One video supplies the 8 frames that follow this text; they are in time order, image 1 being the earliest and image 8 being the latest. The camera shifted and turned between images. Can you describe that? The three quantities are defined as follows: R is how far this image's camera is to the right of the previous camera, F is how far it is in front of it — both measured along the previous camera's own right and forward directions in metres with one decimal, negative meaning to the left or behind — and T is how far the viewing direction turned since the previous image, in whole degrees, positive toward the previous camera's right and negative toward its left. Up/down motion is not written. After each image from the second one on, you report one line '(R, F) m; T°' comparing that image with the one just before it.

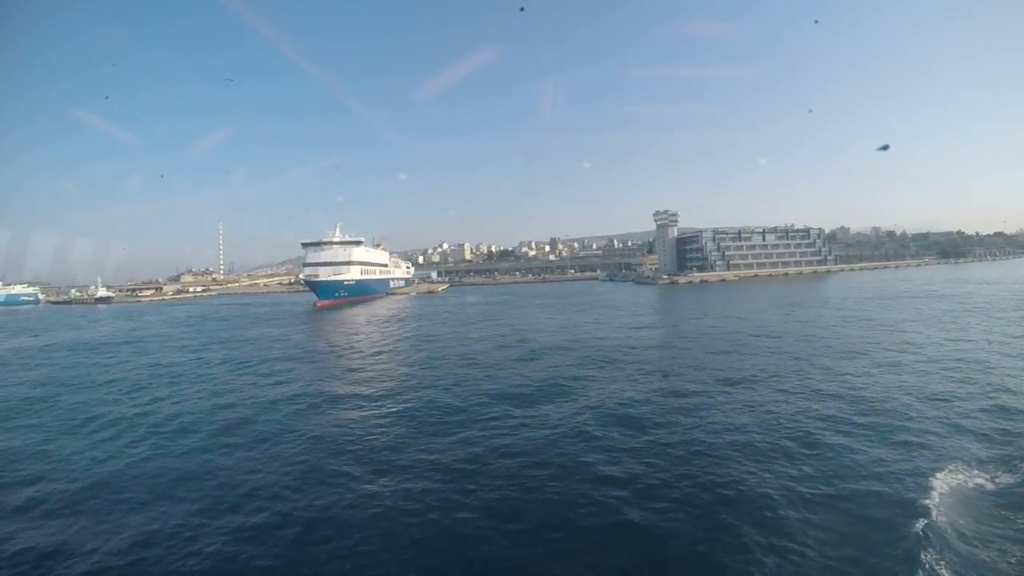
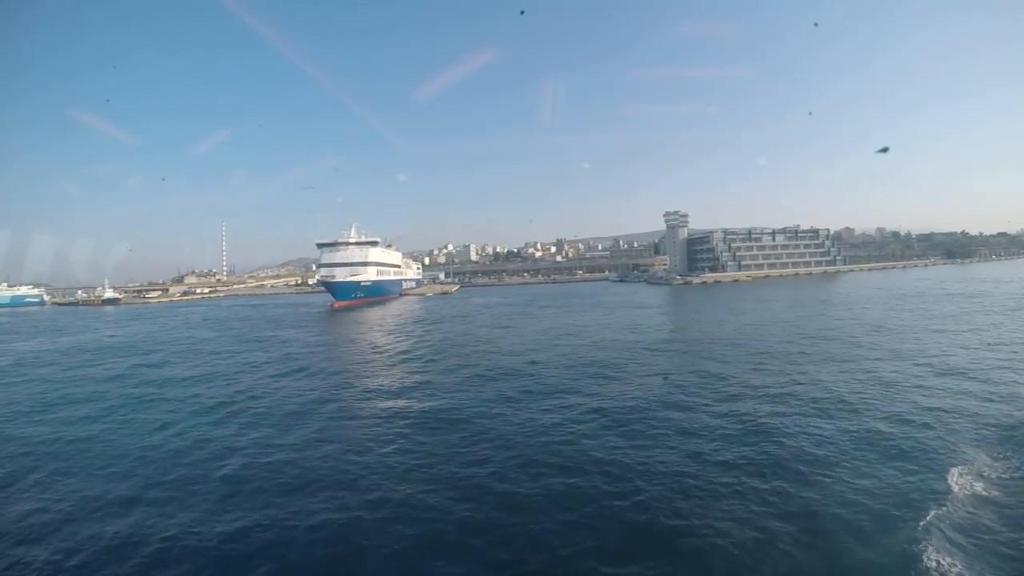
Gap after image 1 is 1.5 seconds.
(-0.9, +0.2) m; 0°
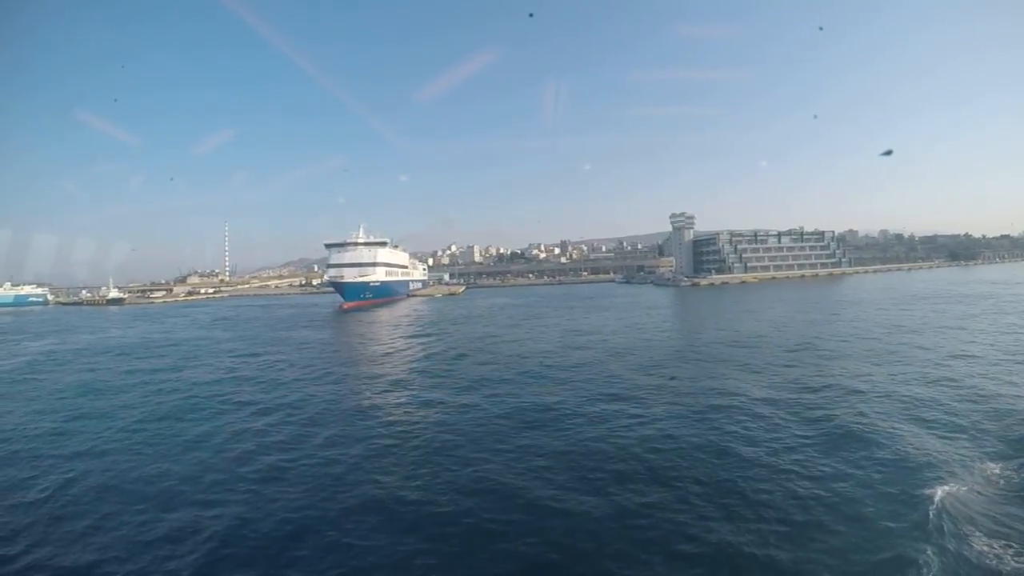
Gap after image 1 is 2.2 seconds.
(-0.5, +0.1) m; 0°
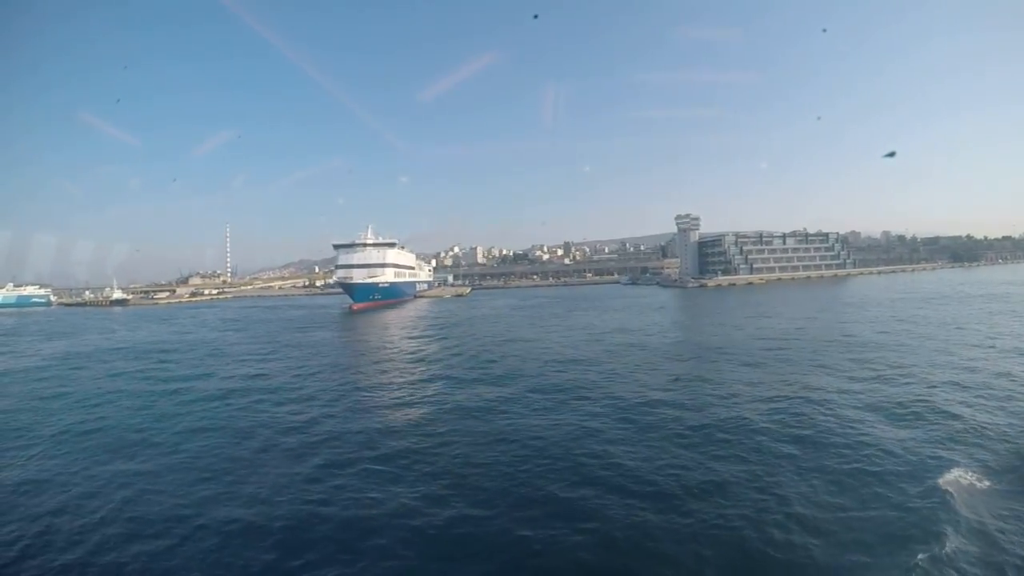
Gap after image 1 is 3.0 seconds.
(-0.5, +0.1) m; 0°
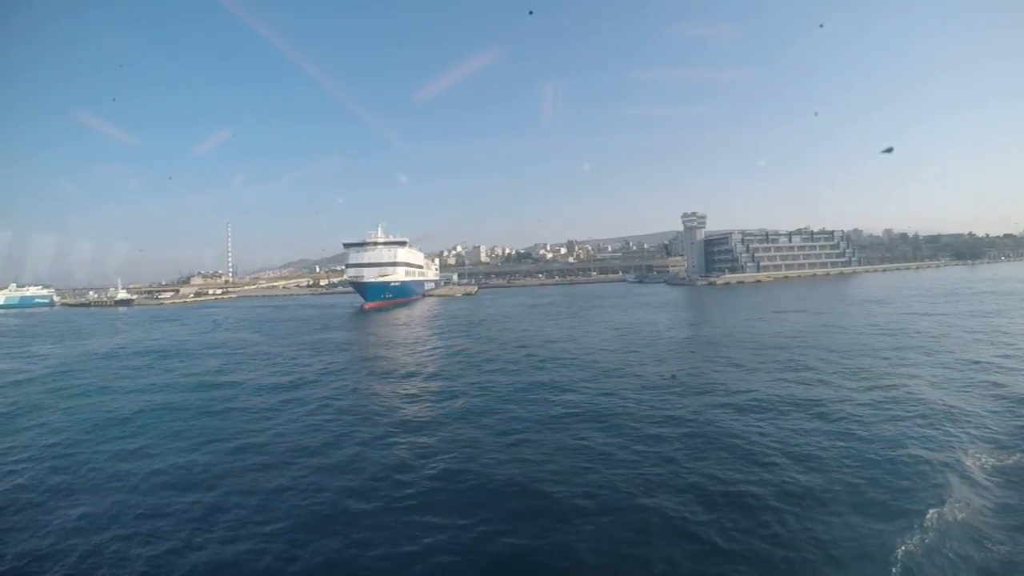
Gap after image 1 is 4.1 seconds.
(-0.6, +0.1) m; 0°
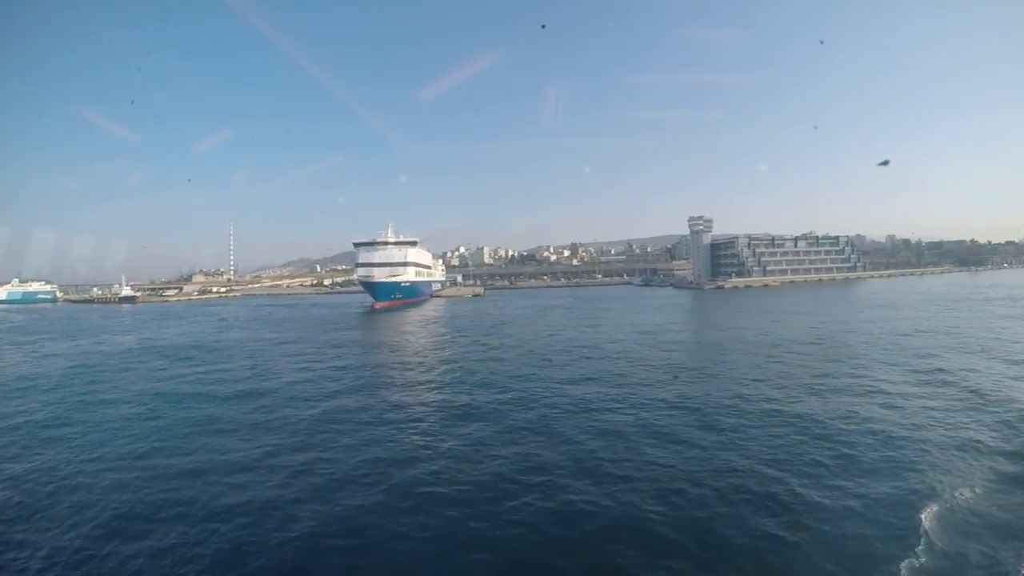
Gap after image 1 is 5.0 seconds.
(-0.6, +0.1) m; 0°
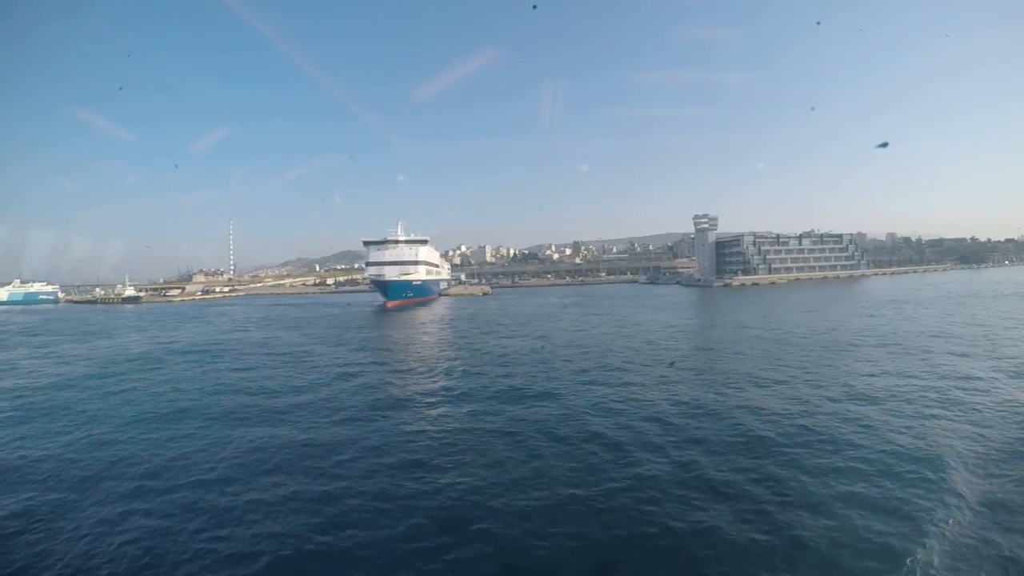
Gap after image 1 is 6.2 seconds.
(-0.7, +0.1) m; +1°
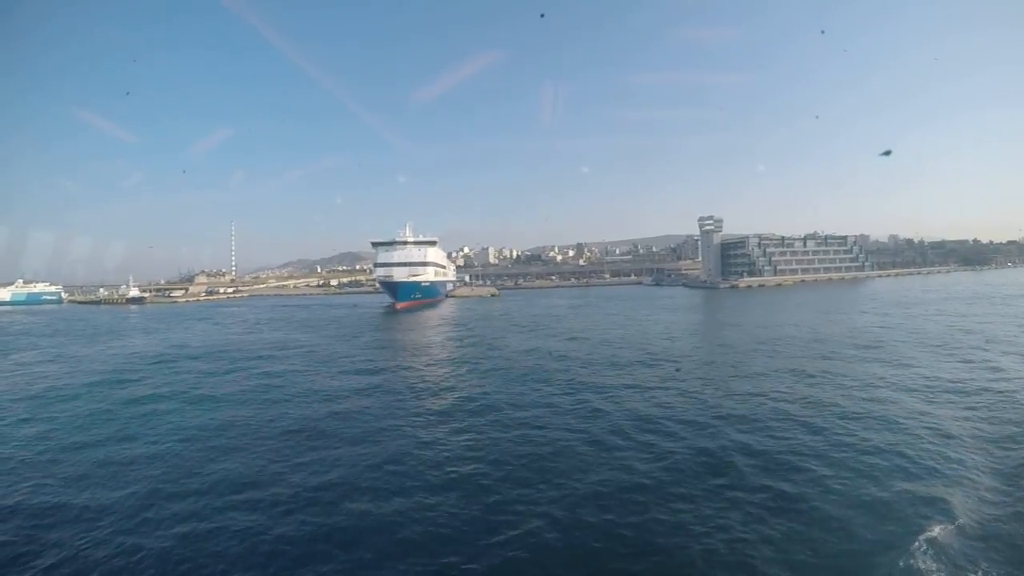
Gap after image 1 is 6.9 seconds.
(-0.4, +0.1) m; 0°
